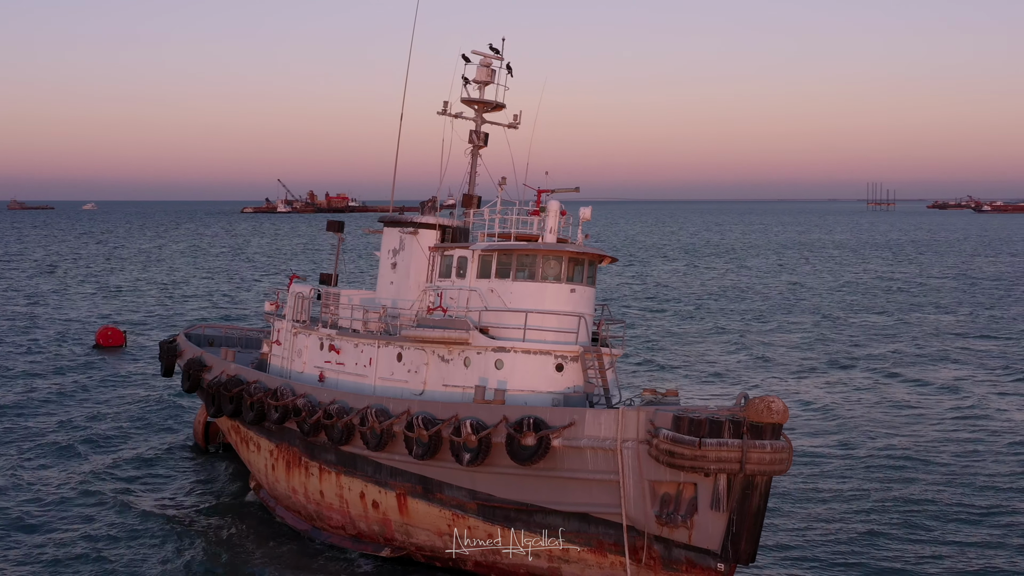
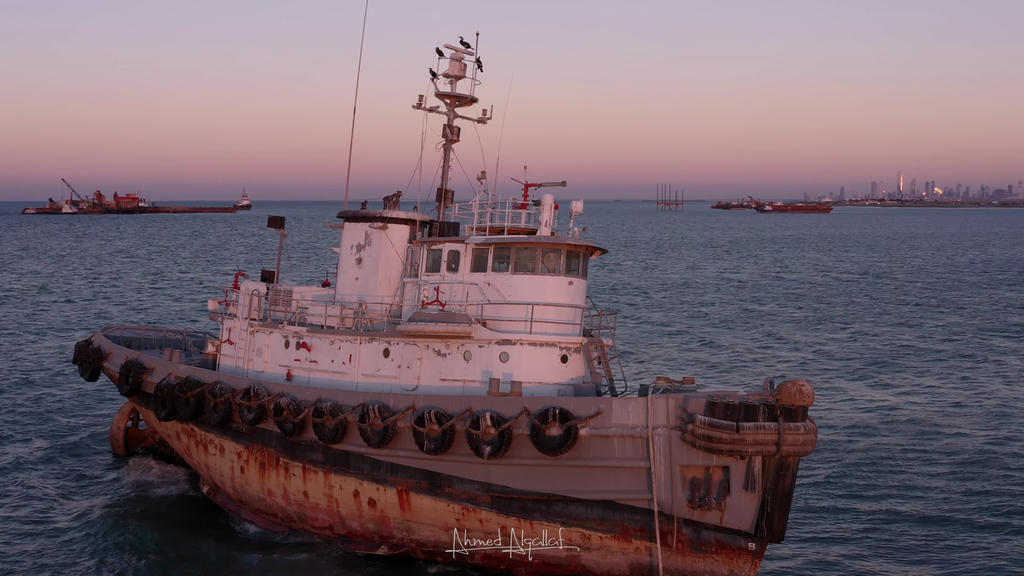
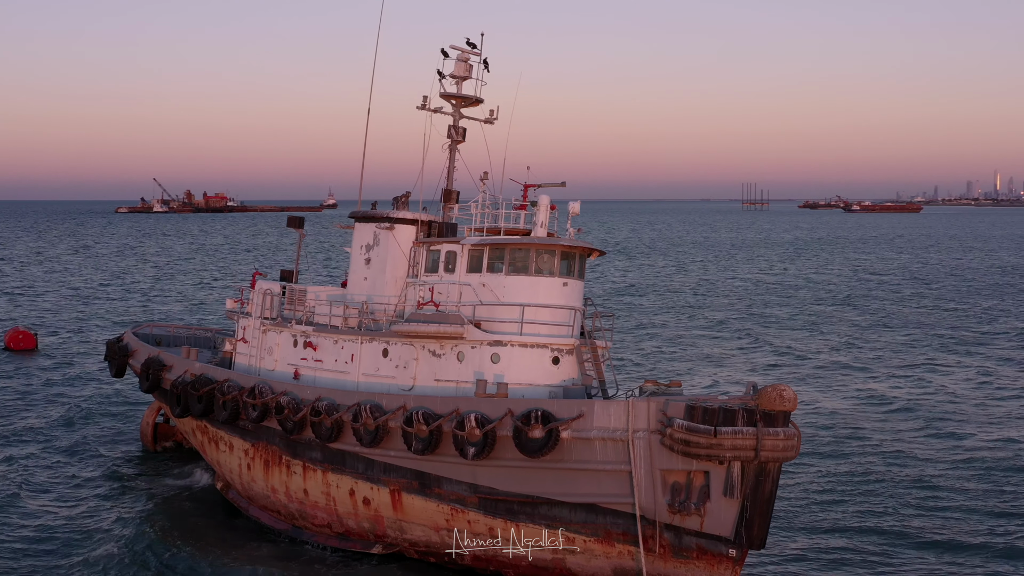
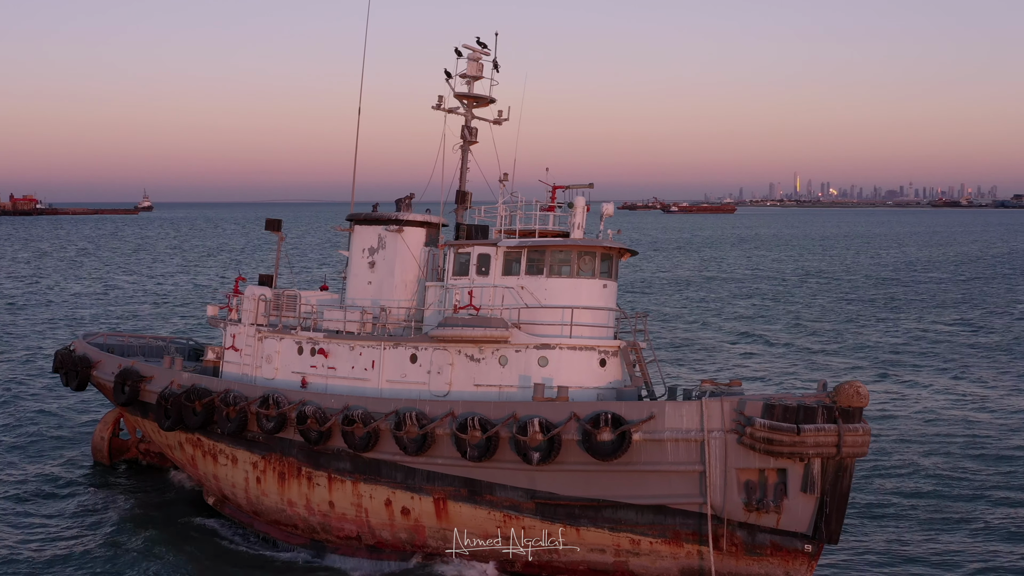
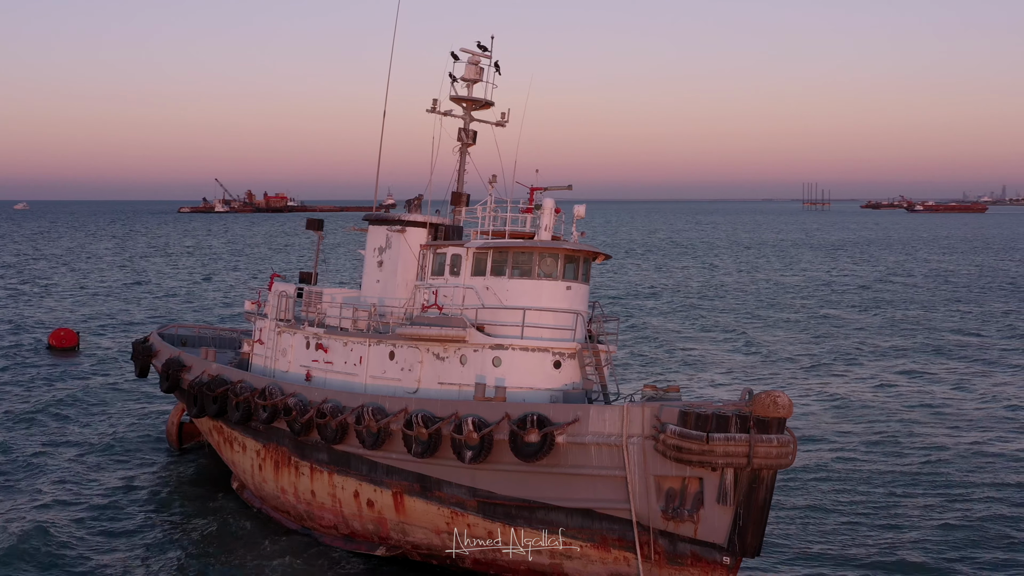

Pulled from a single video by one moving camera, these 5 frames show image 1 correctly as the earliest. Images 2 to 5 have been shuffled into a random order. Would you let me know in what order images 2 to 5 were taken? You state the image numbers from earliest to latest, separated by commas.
5, 3, 2, 4
